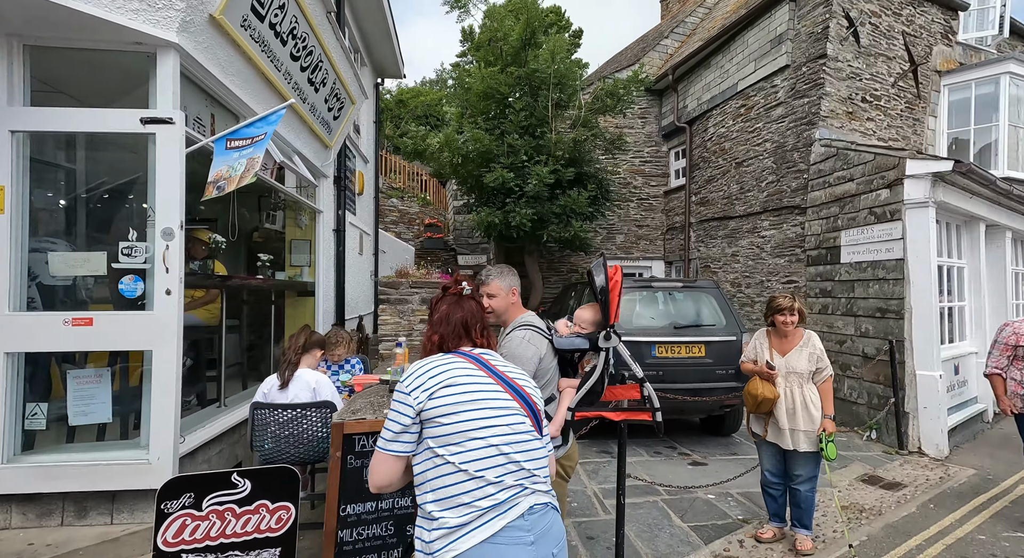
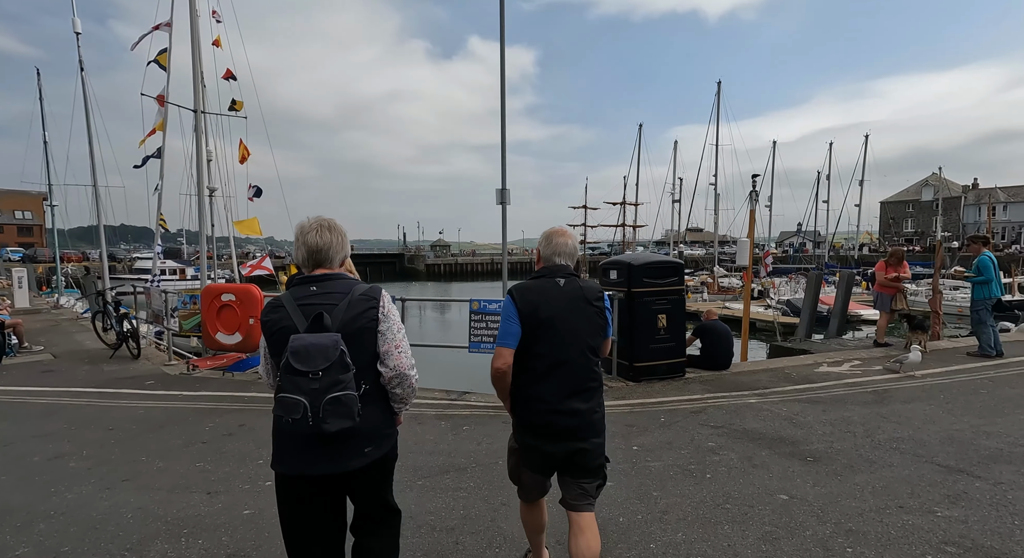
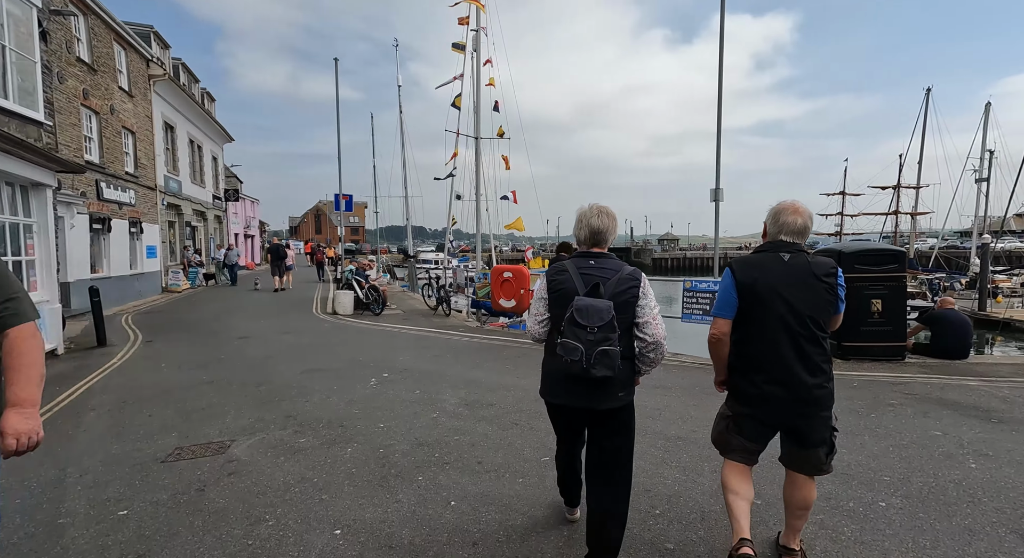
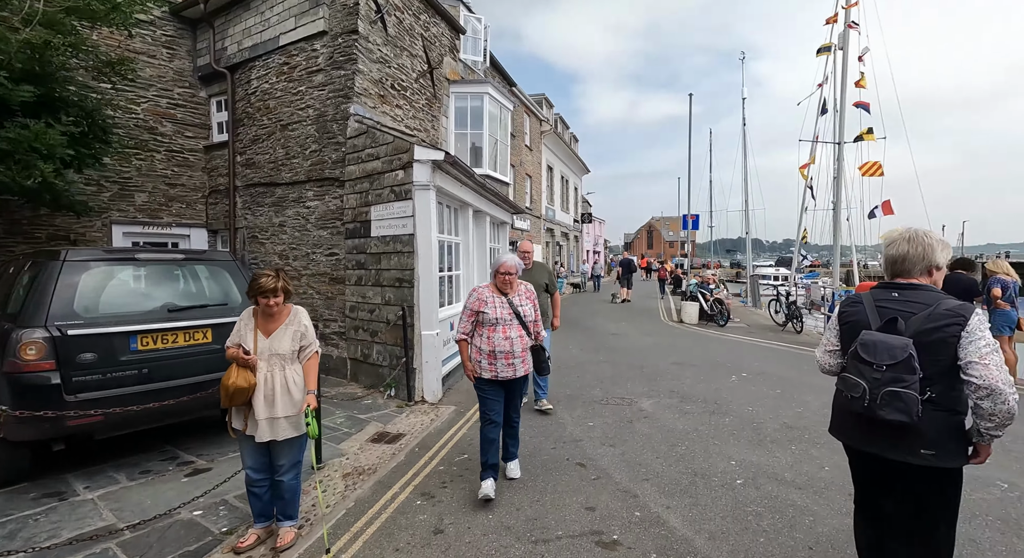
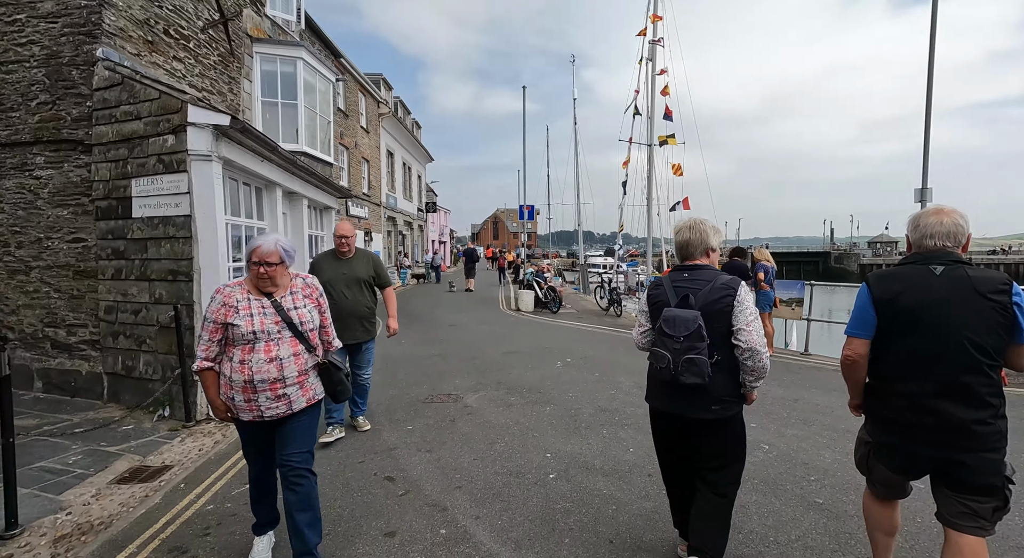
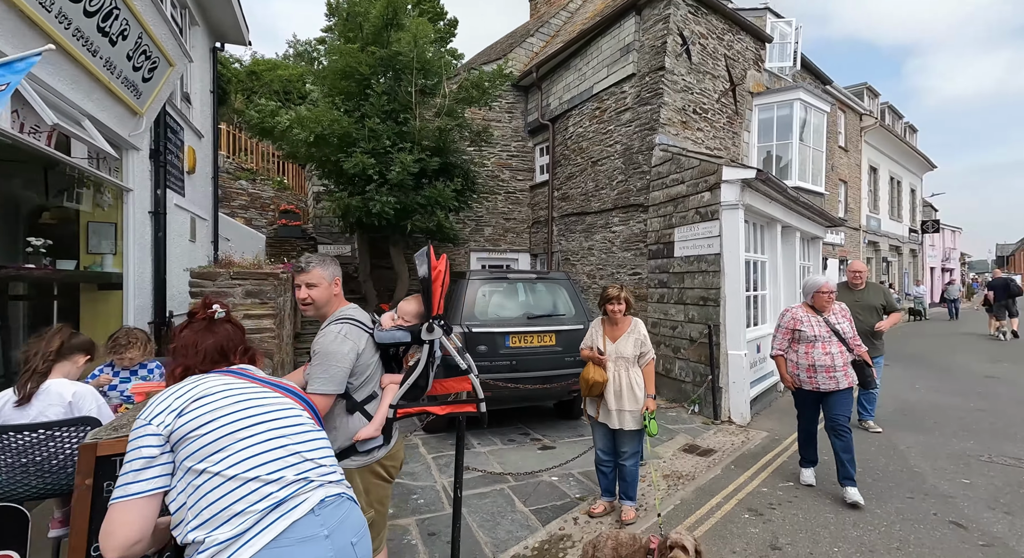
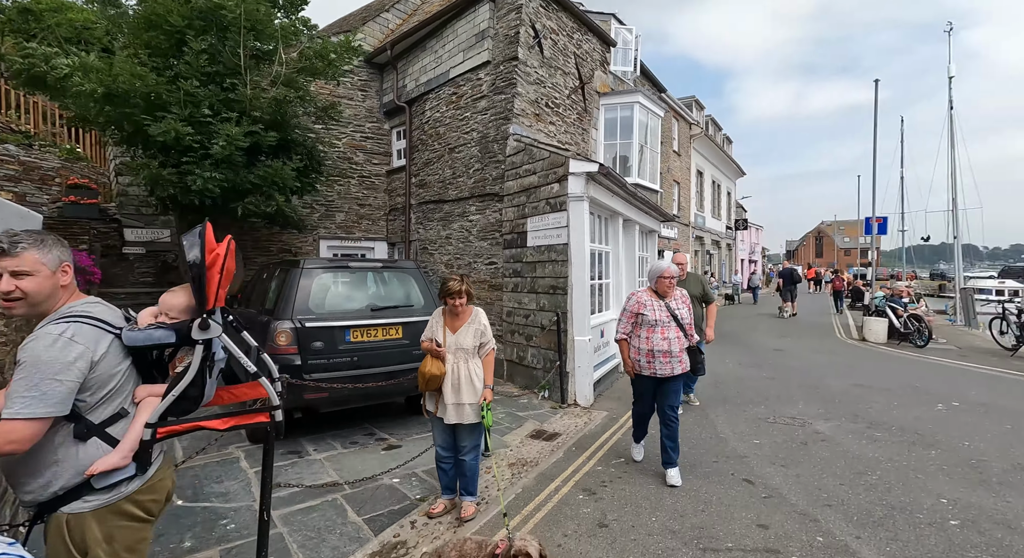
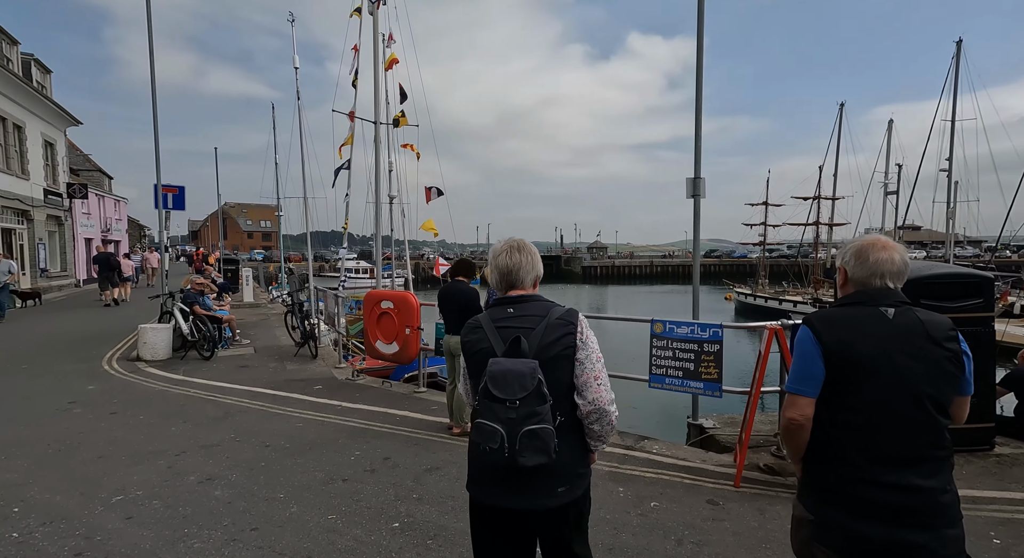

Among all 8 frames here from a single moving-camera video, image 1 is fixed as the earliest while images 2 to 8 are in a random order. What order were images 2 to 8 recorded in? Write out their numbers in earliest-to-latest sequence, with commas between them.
6, 7, 4, 5, 3, 2, 8
